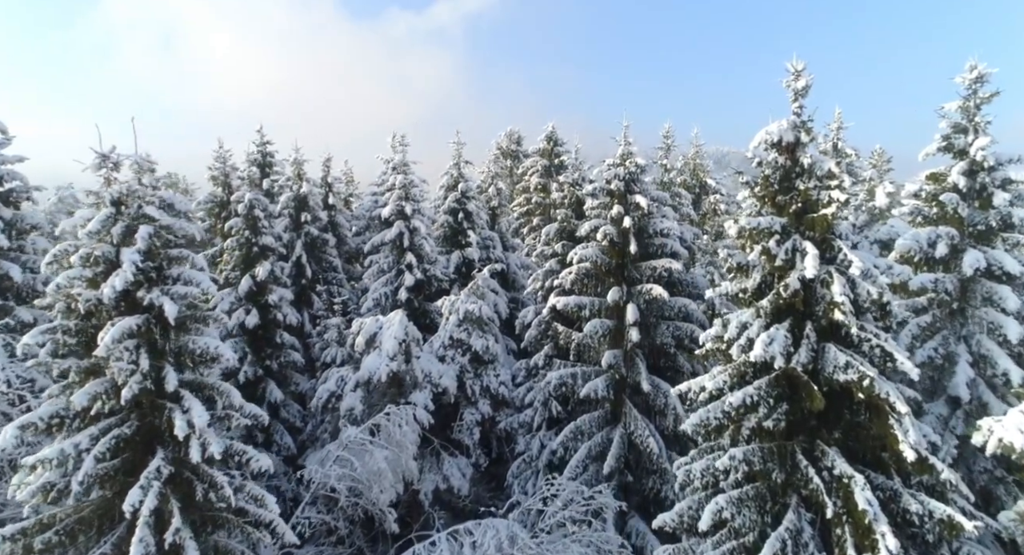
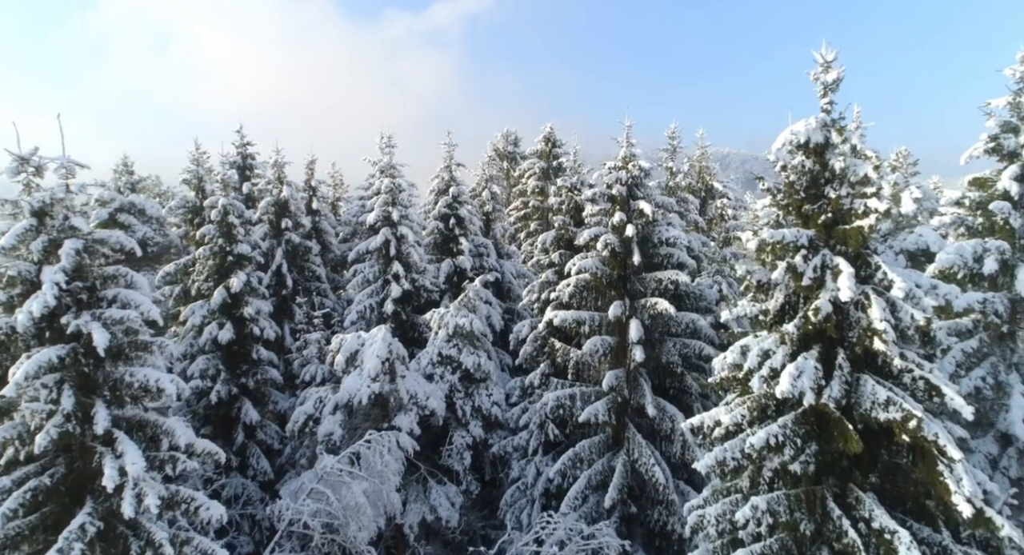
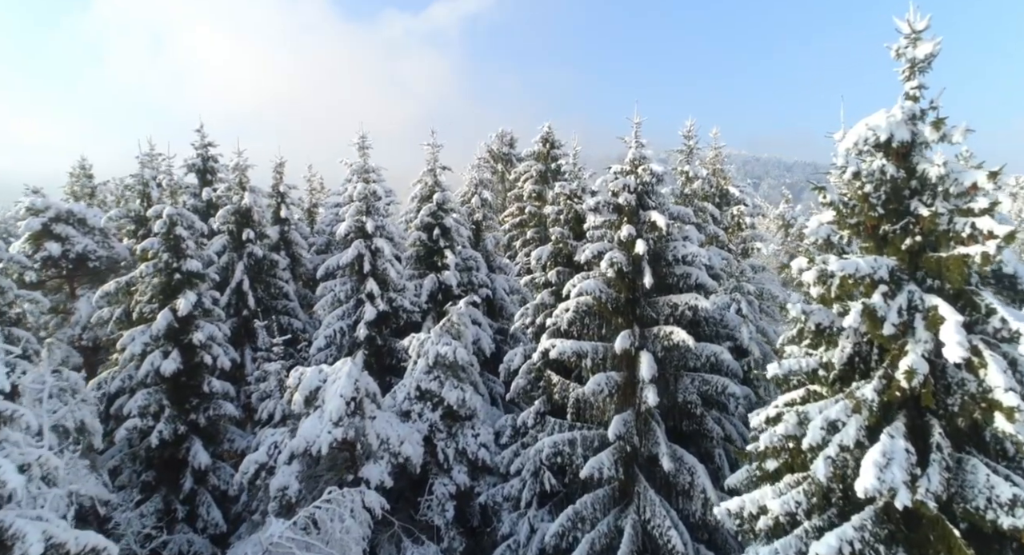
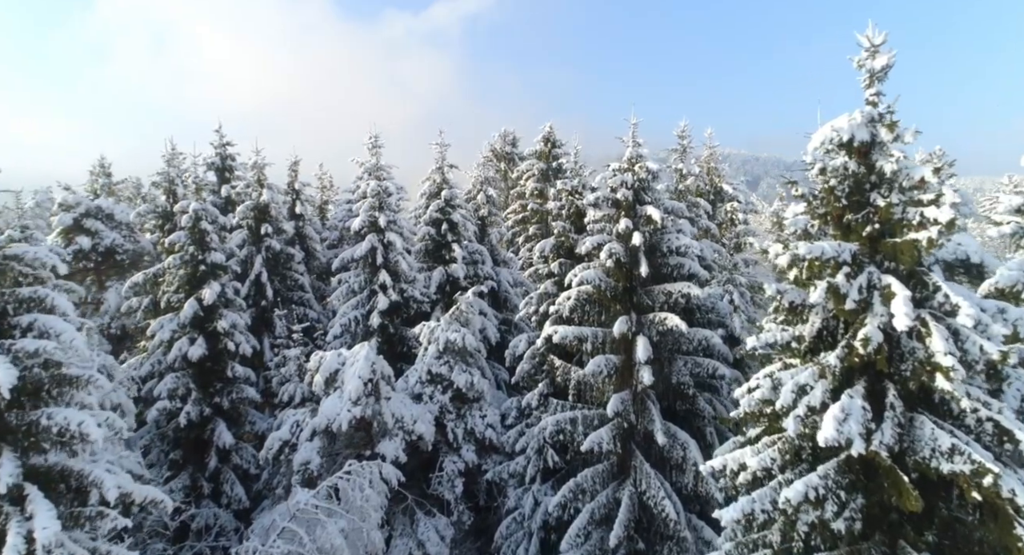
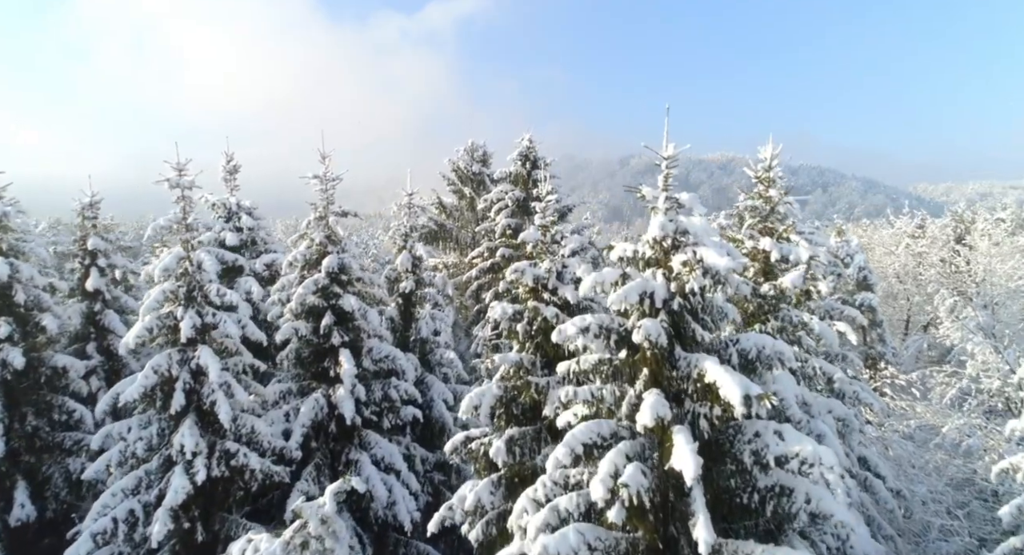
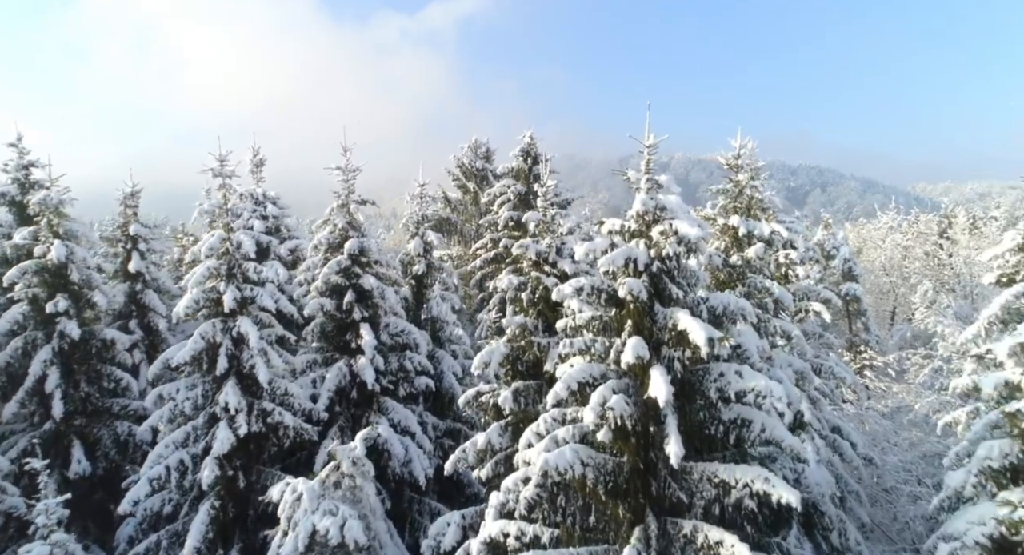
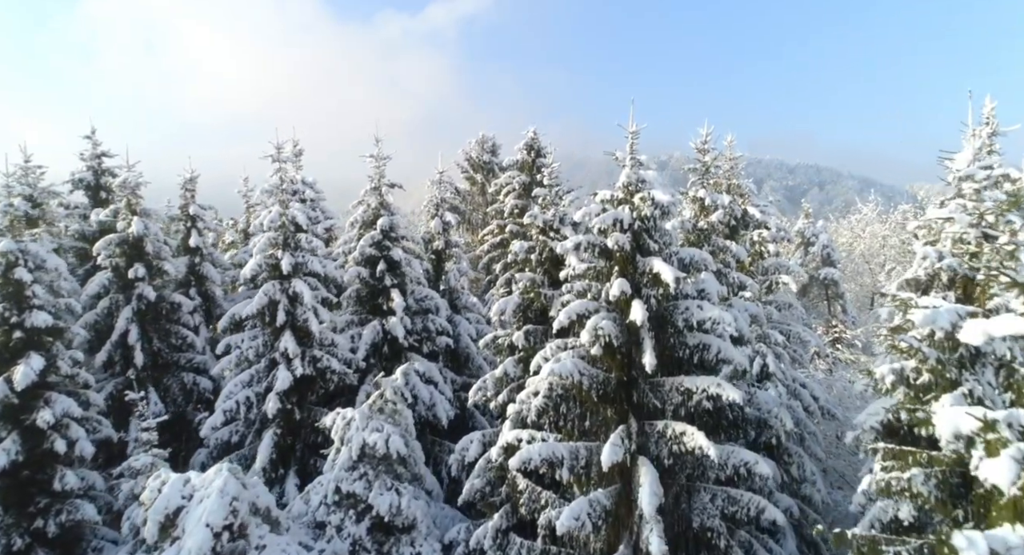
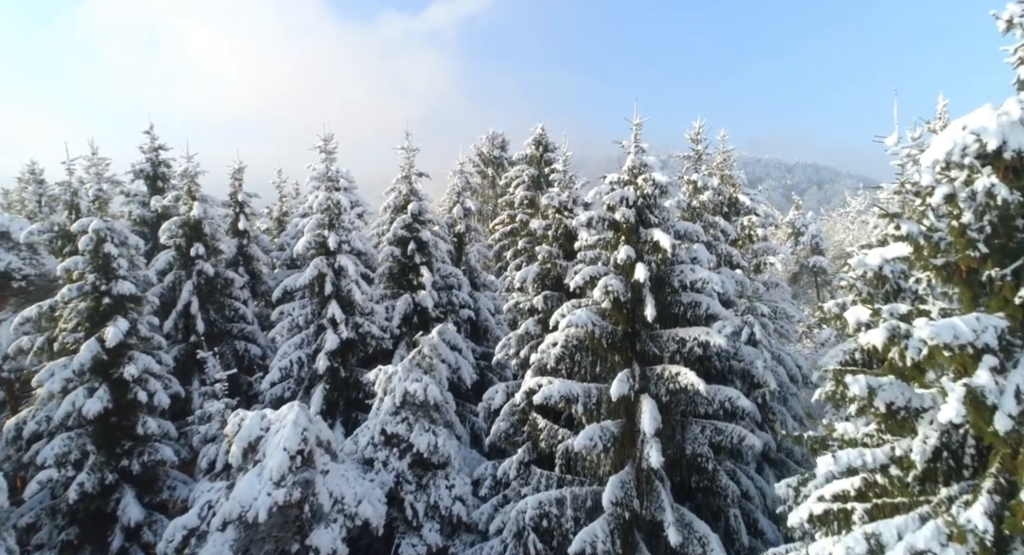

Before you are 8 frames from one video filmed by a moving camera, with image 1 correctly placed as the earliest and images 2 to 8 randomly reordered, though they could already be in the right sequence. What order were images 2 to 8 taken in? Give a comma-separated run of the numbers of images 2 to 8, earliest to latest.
2, 4, 3, 8, 7, 6, 5
